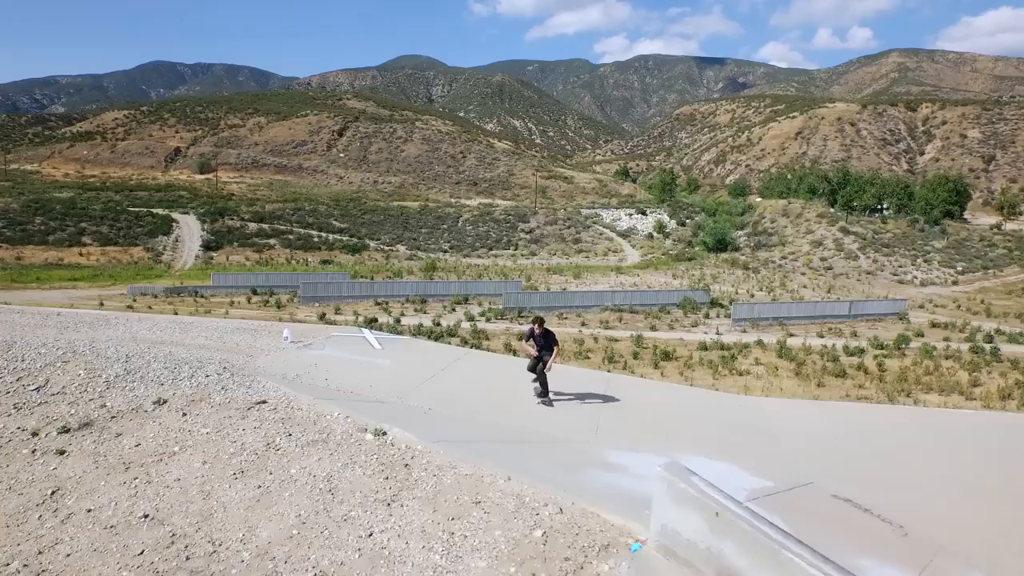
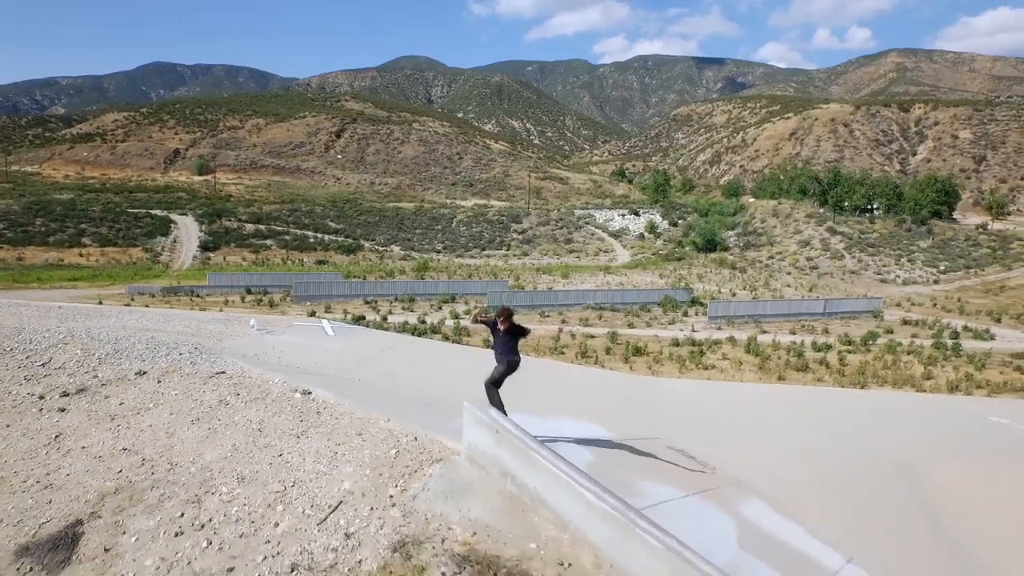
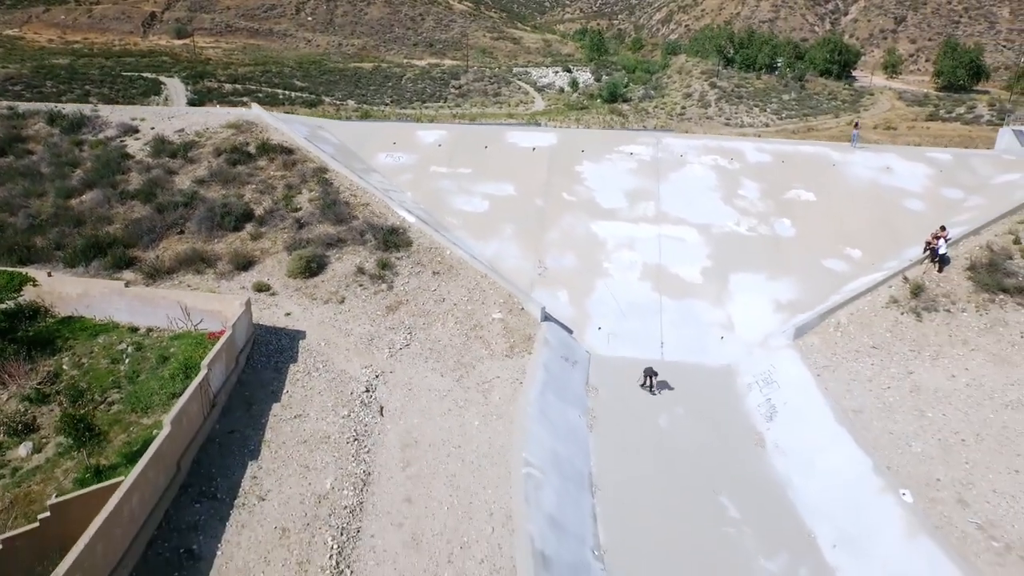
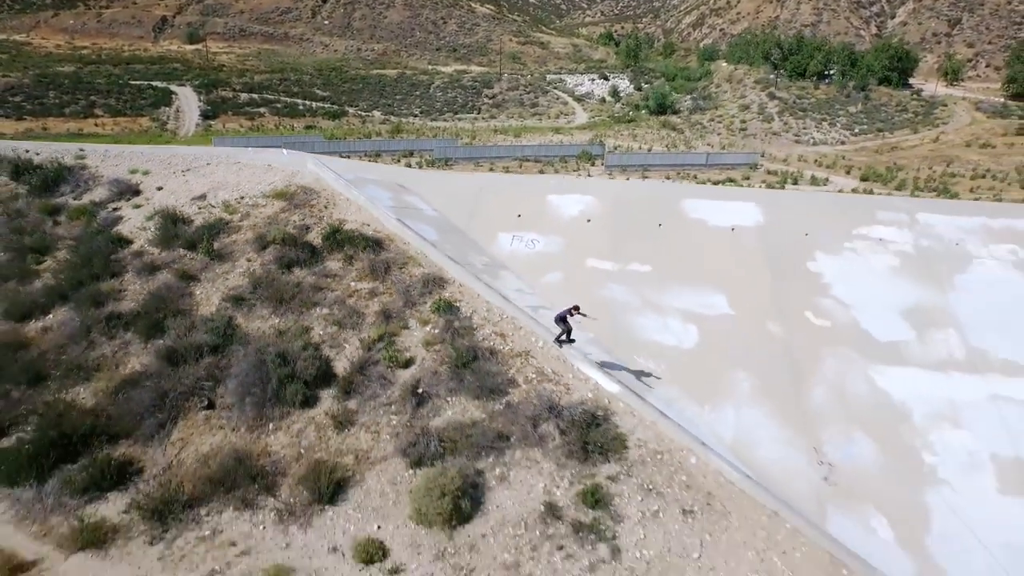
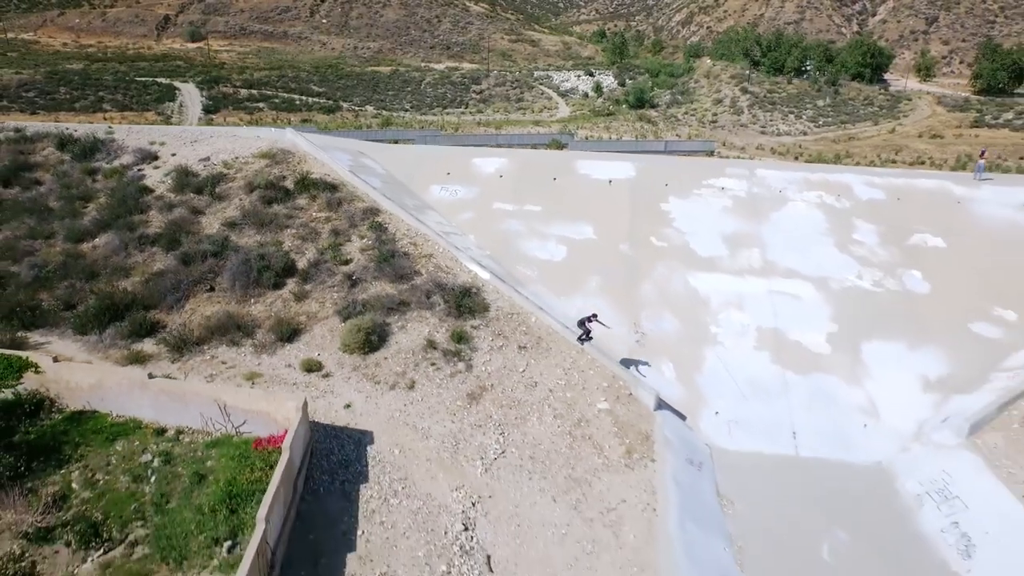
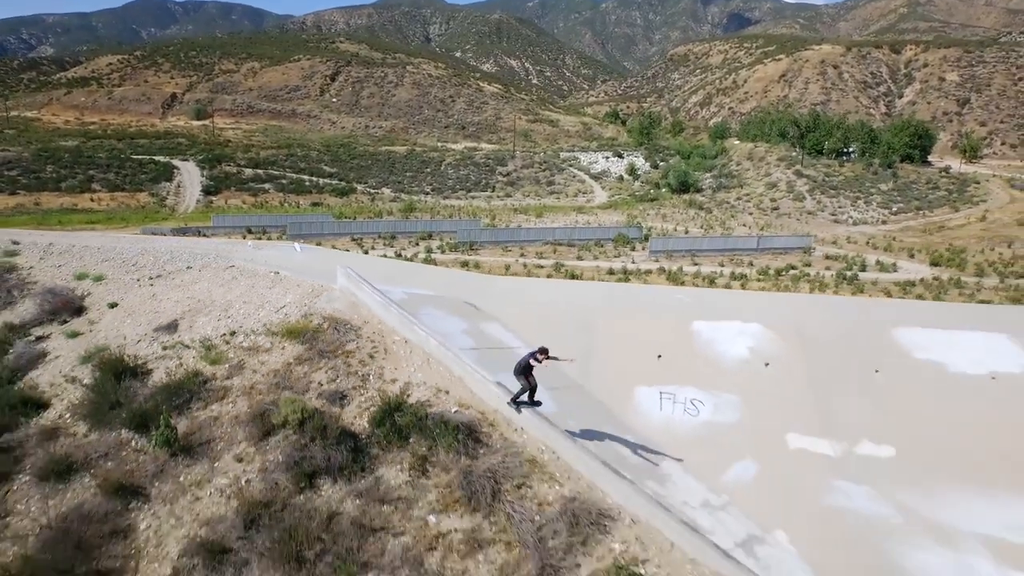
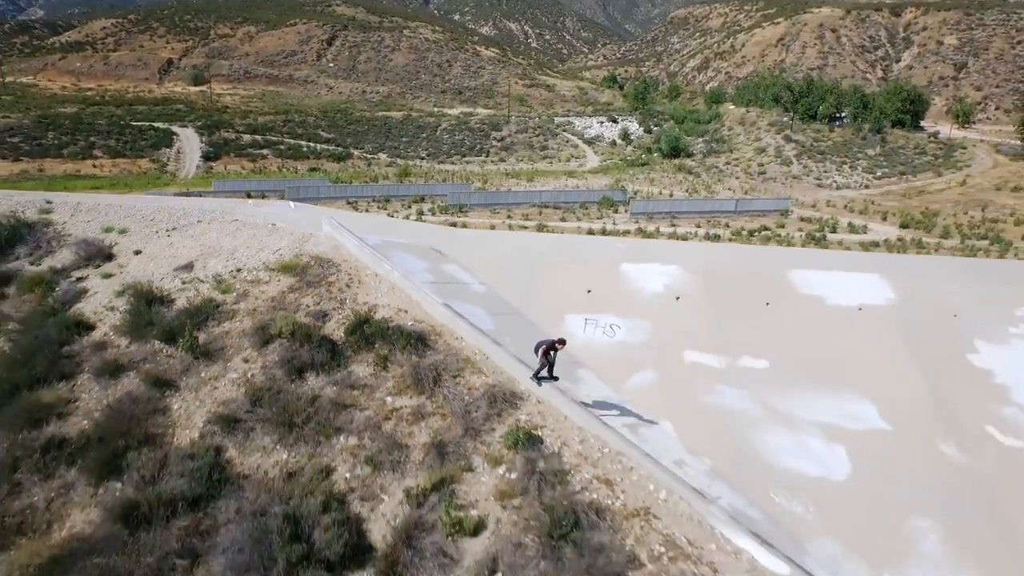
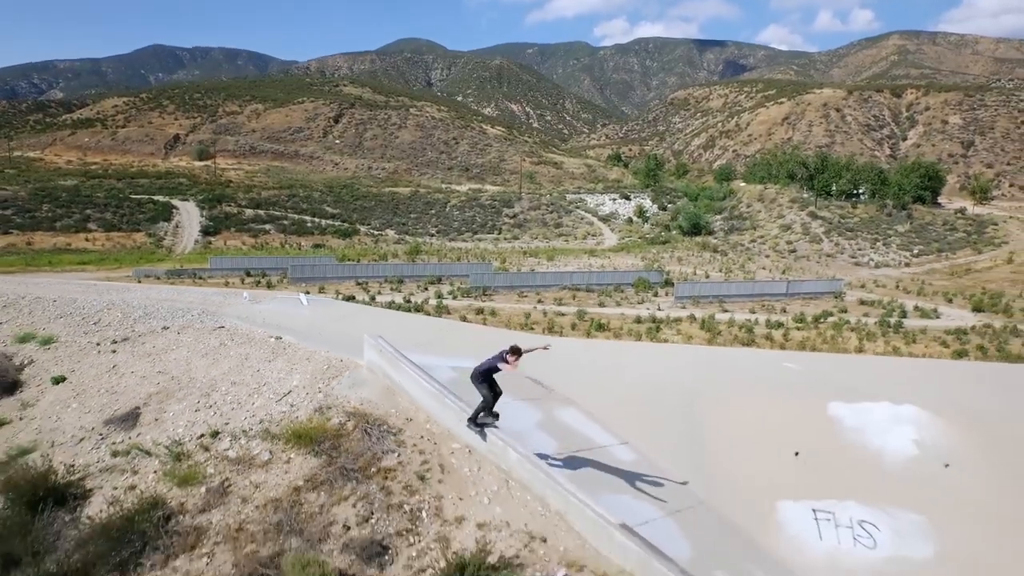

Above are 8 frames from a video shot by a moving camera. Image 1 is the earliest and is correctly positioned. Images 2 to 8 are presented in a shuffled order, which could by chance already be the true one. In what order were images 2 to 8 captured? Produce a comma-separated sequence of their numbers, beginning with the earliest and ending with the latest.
2, 8, 6, 7, 4, 5, 3
